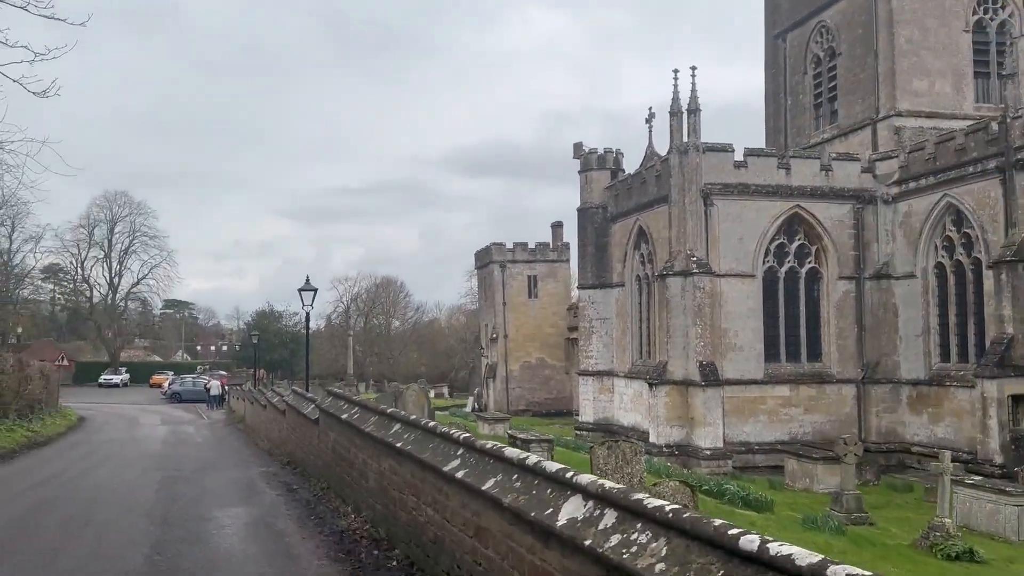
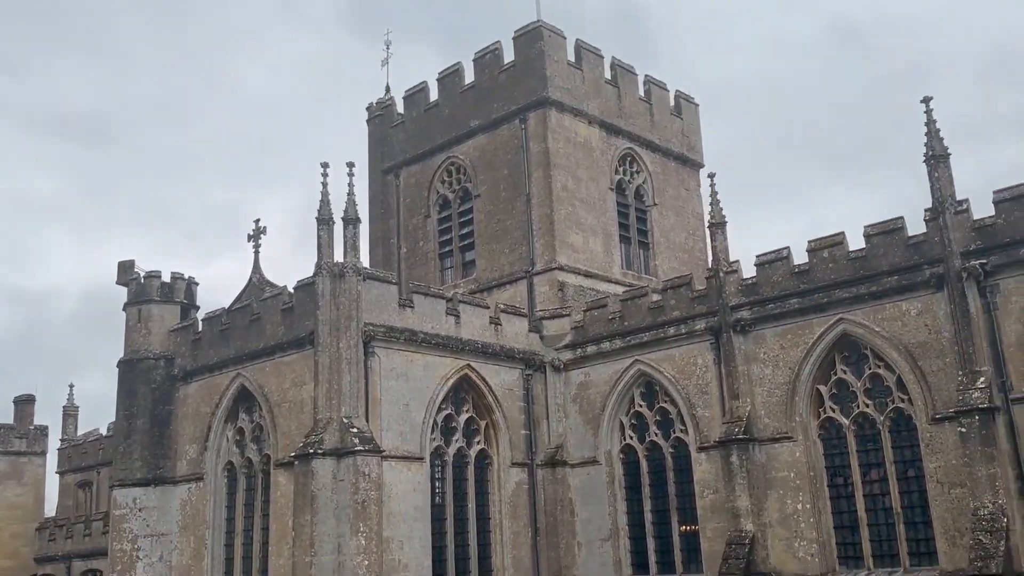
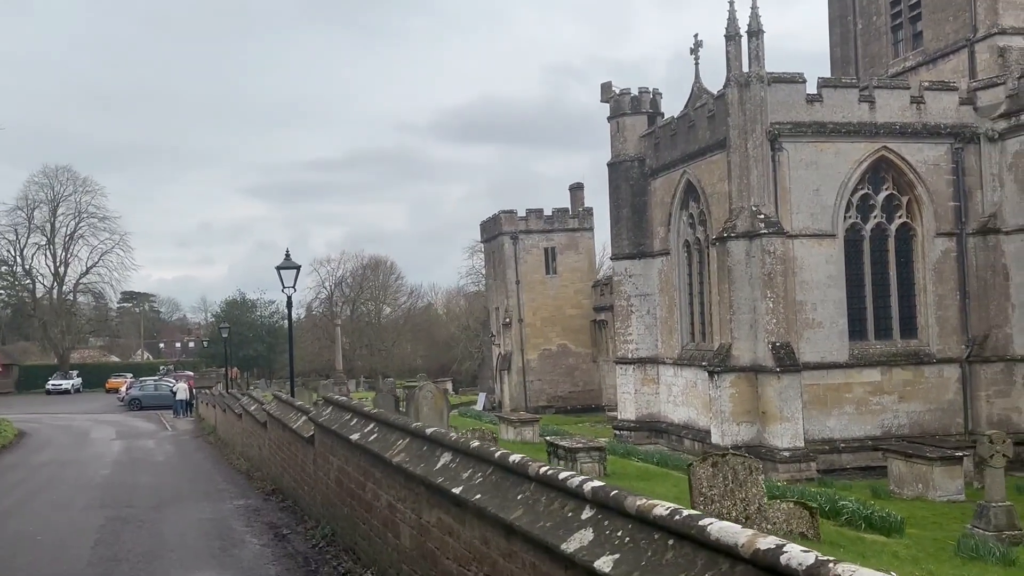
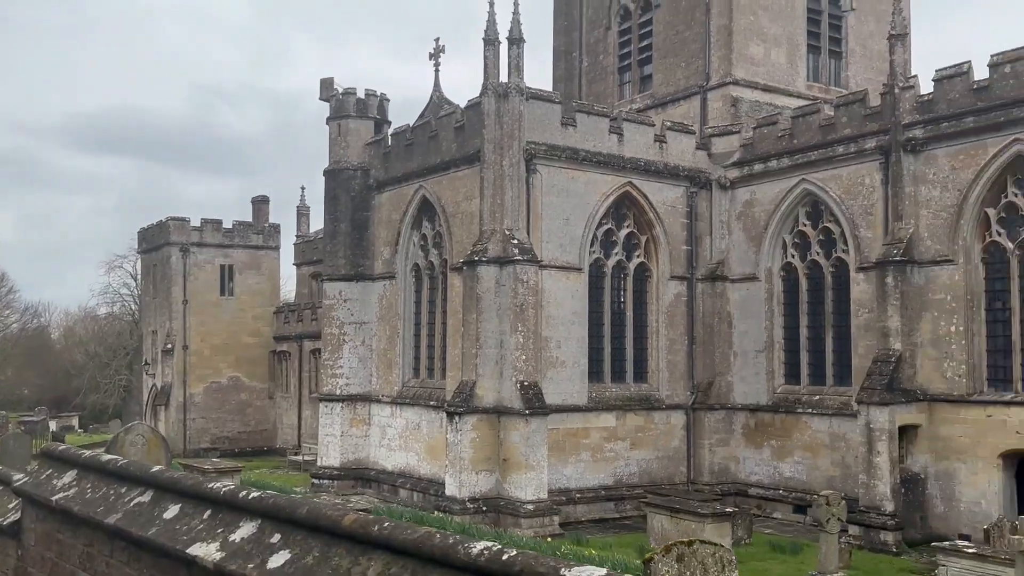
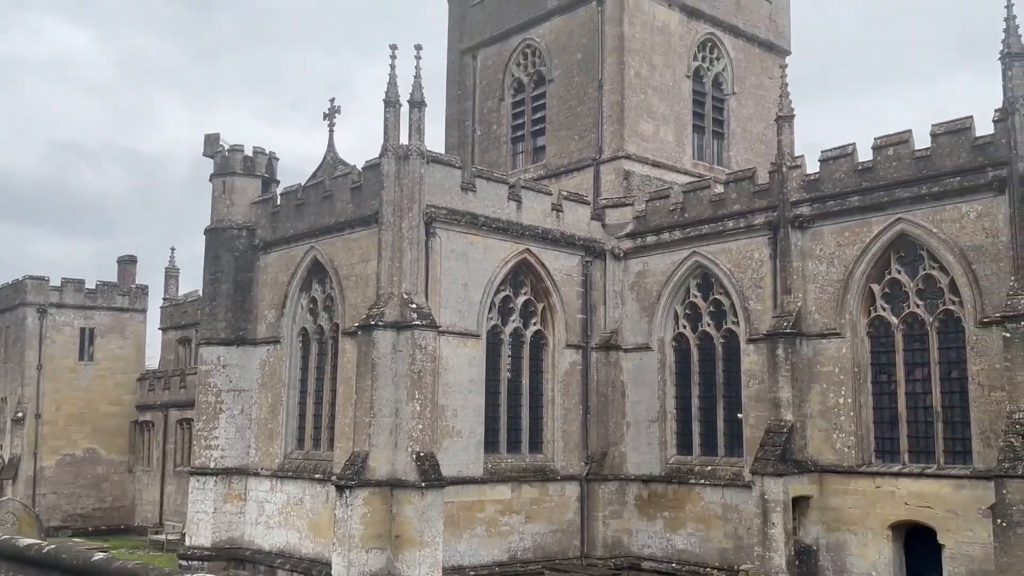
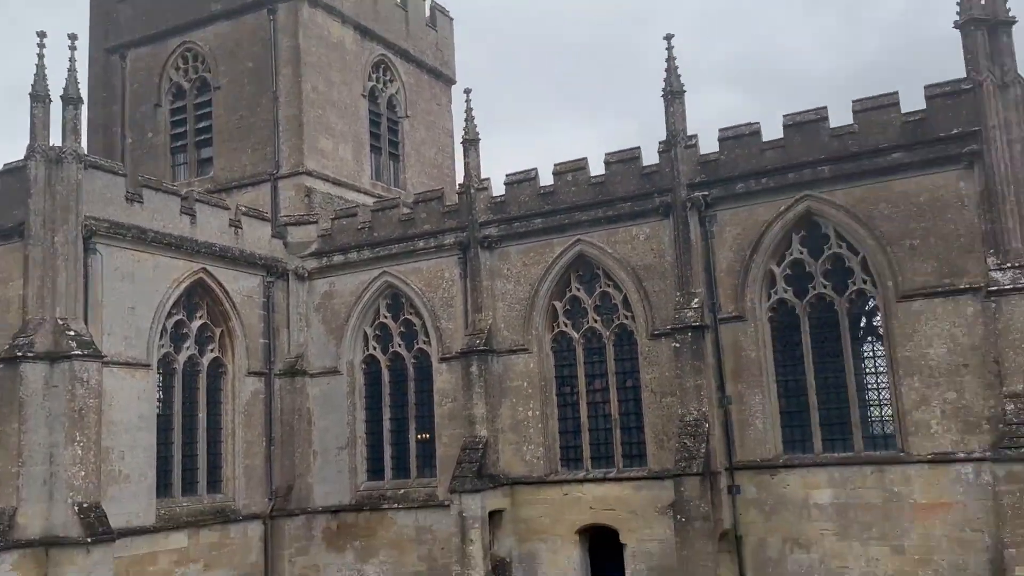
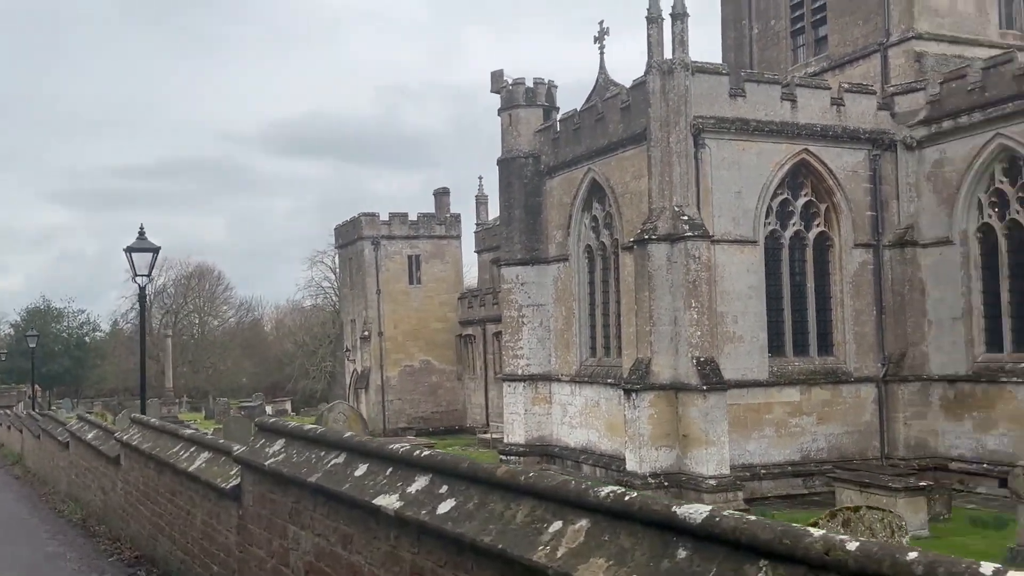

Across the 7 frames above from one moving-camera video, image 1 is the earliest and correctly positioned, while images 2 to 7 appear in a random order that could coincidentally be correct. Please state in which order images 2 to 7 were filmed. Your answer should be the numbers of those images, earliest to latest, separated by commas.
3, 7, 4, 5, 2, 6
